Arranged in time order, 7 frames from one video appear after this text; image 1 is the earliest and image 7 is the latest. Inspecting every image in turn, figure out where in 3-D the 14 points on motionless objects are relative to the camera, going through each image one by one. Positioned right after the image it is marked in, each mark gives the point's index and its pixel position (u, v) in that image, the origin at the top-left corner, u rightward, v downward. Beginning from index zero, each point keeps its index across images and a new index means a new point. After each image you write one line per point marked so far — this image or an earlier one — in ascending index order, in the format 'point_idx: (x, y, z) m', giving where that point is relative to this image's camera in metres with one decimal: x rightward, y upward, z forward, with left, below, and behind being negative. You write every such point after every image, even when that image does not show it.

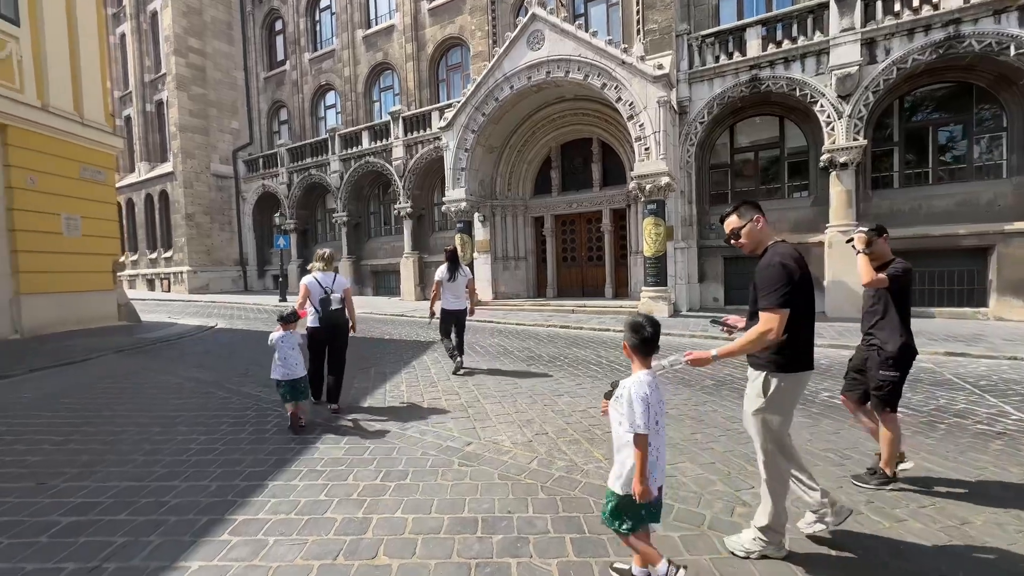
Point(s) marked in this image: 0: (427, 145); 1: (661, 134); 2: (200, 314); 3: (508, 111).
0: (-3.3, +5.6, +17.7) m
1: (+4.0, +4.1, +12.0) m
2: (-9.9, -0.8, +14.3) m
3: (-0.1, +5.8, +14.7) m
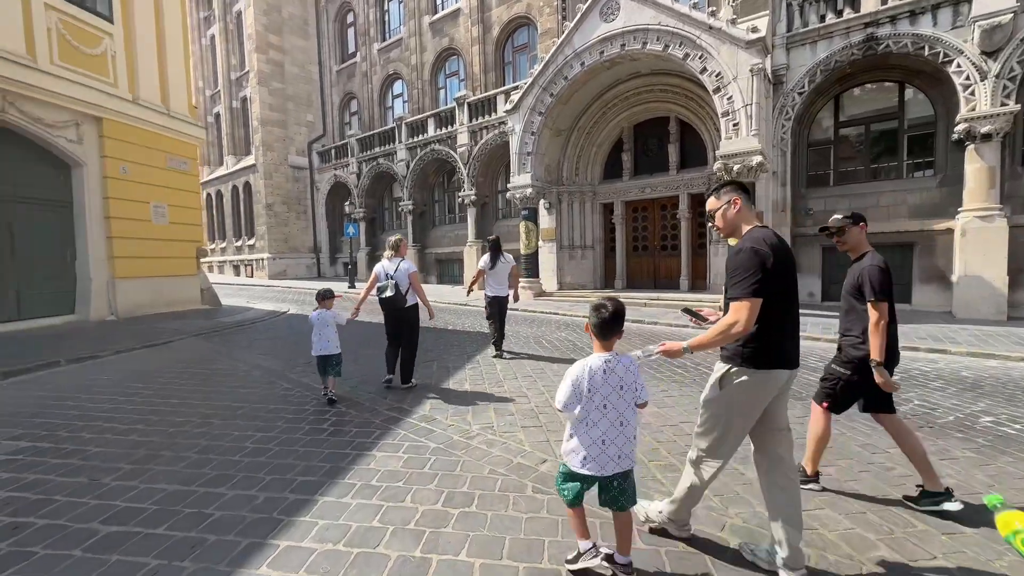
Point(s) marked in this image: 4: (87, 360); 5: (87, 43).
0: (-0.8, +6.1, +17.2) m
1: (+5.8, +4.3, +10.6) m
2: (-7.8, -0.4, +14.9) m
3: (+2.0, +6.1, +13.8) m
4: (-5.8, -1.0, +6.1) m
5: (-8.4, +4.9, +8.8) m
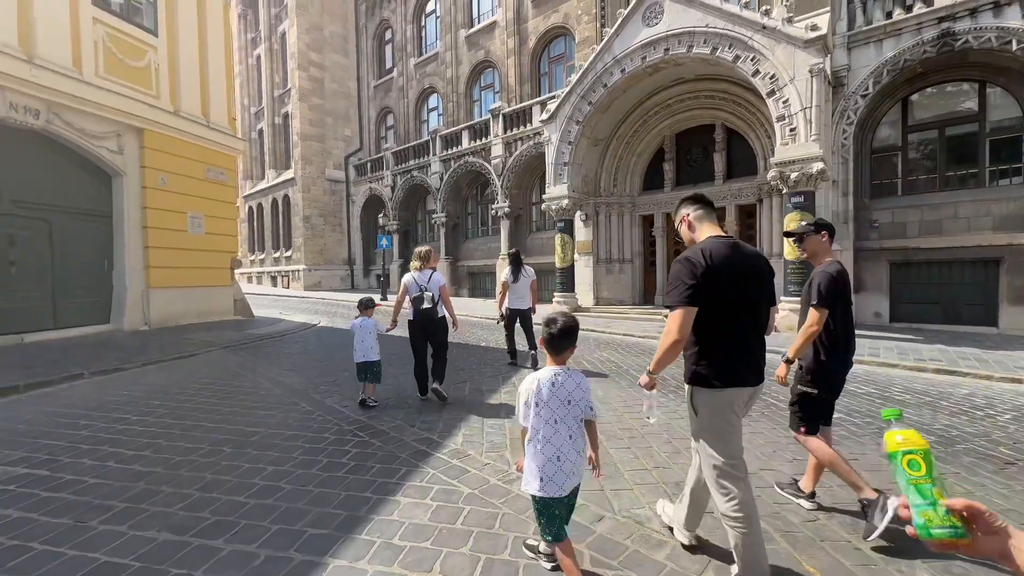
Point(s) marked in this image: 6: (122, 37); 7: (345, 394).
0: (+0.6, +5.5, +16.9) m
1: (+6.6, +3.9, +9.8) m
2: (-6.7, -0.8, +14.9) m
3: (+3.1, +5.6, +13.3) m
4: (-5.3, -1.1, +5.9) m
5: (-7.6, +4.7, +9.0) m
6: (-7.7, +5.0, +8.9) m
7: (-2.0, -1.2, +5.3) m
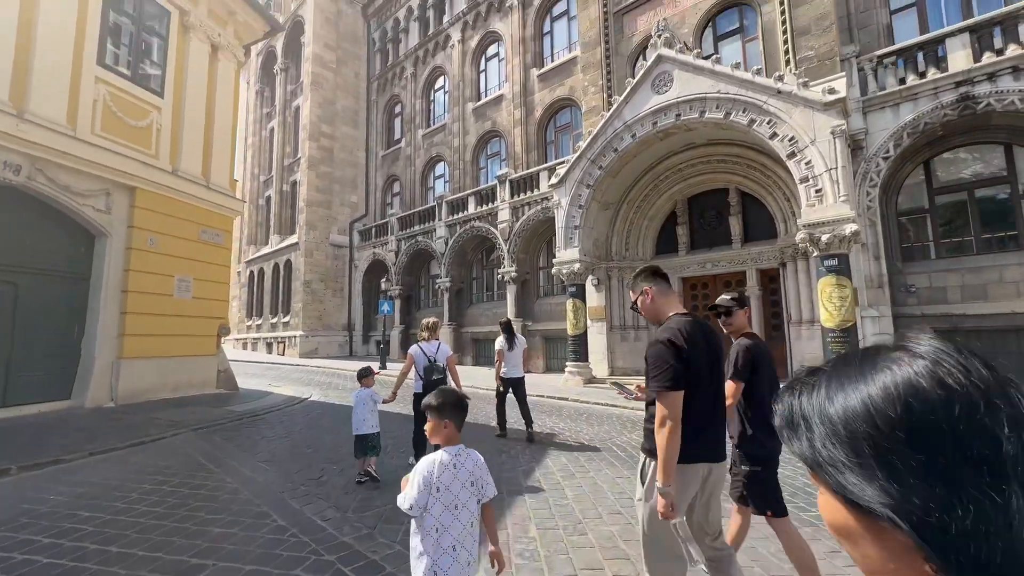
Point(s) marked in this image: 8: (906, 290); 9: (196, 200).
0: (+0.9, +3.1, +16.7) m
1: (+6.9, +2.5, +9.4) m
2: (-6.5, -2.9, +13.8) m
3: (+3.4, +3.7, +13.1) m
4: (-5.0, -1.9, +4.9) m
5: (-7.4, +3.4, +8.7) m
6: (-7.4, +3.7, +8.6) m
7: (-1.7, -2.0, +4.2) m
8: (+9.3, -0.1, +10.6) m
9: (-6.9, +1.9, +9.8) m
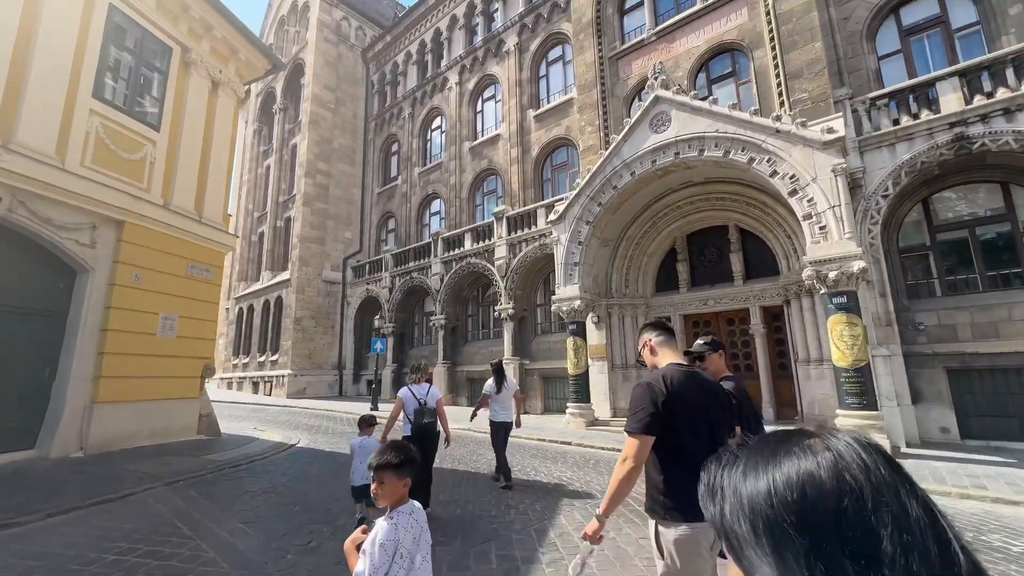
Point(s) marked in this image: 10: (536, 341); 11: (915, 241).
0: (+0.8, +1.7, +16.5) m
1: (+6.9, +1.7, +9.3) m
2: (-6.5, -4.0, +13.0) m
3: (+3.4, +2.6, +13.1) m
4: (-4.9, -2.3, +4.3) m
5: (-7.3, +2.7, +8.5) m
6: (-7.4, +3.0, +8.4) m
7: (-1.6, -2.3, +3.6) m
8: (+9.3, -0.9, +10.4) m
9: (-6.8, +1.1, +9.4) m
10: (+0.9, -2.0, +16.9) m
11: (+9.7, +1.1, +10.8) m
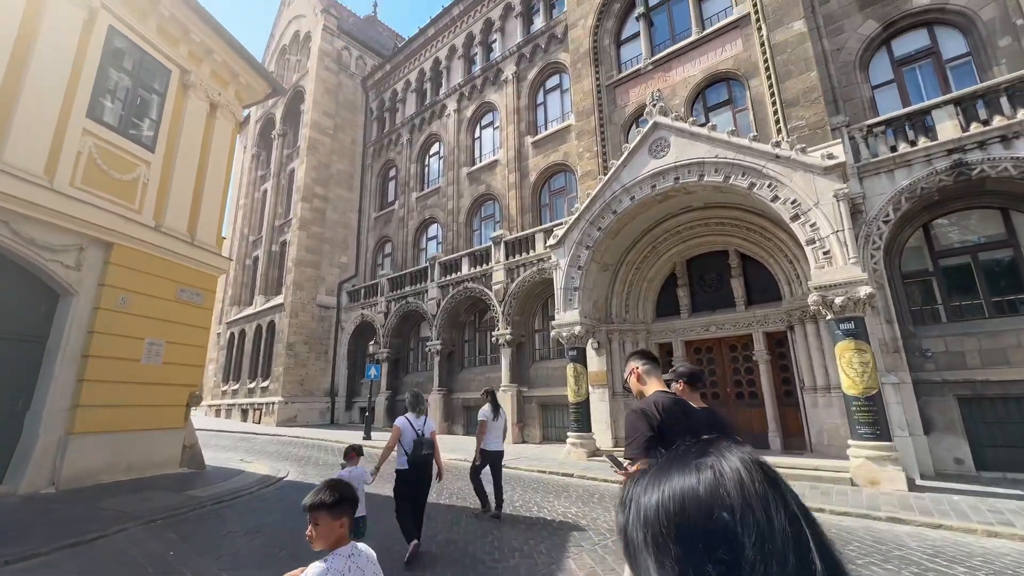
0: (+0.7, +0.8, +16.4) m
1: (+6.9, +1.1, +9.3) m
2: (-6.5, -4.6, +12.5) m
3: (+3.3, +1.8, +13.0) m
4: (-4.9, -2.5, +3.9) m
5: (-7.3, +2.2, +8.3) m
6: (-7.4, +2.5, +8.3) m
7: (-1.5, -2.5, +3.3) m
8: (+9.3, -1.5, +10.2) m
9: (-6.8, +0.6, +9.2) m
10: (+0.8, -2.9, +16.6) m
11: (+9.7, +0.5, +10.7) m
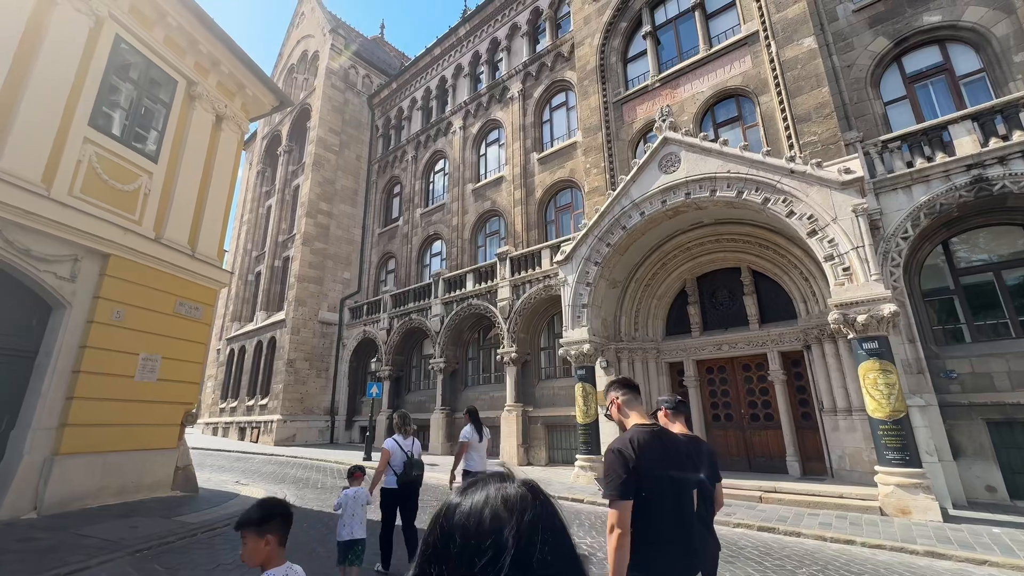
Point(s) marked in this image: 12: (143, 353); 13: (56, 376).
0: (+0.9, +0.2, +16.1) m
1: (+7.1, +0.8, +9.0) m
2: (-6.4, -5.0, +12.0) m
3: (+3.5, +1.3, +12.8) m
4: (-4.7, -2.6, +3.5) m
5: (-7.1, +2.0, +8.1) m
6: (-7.2, +2.3, +8.1) m
7: (-1.3, -2.5, +2.9) m
8: (+9.5, -1.9, +9.8) m
9: (-6.6, +0.4, +8.9) m
10: (+1.0, -3.5, +16.1) m
11: (+9.9, +0.1, +10.4) m
12: (-6.7, -1.2, +8.2) m
13: (-7.2, -1.4, +7.1) m
